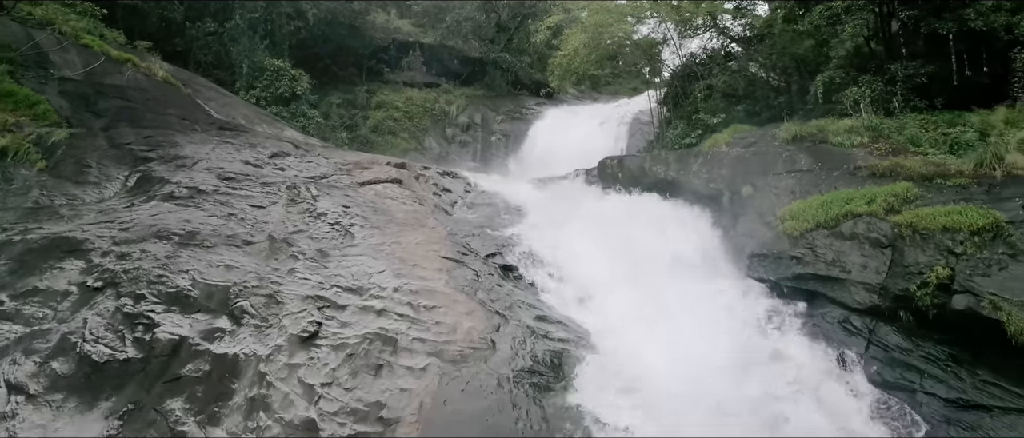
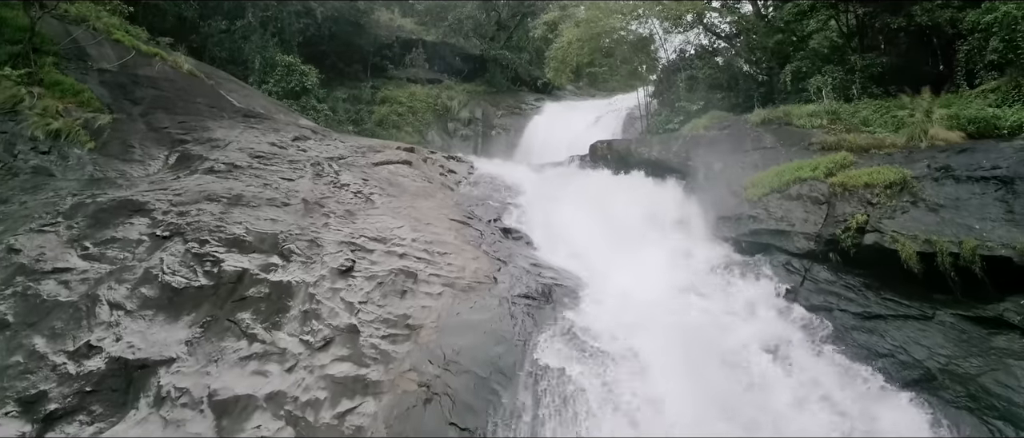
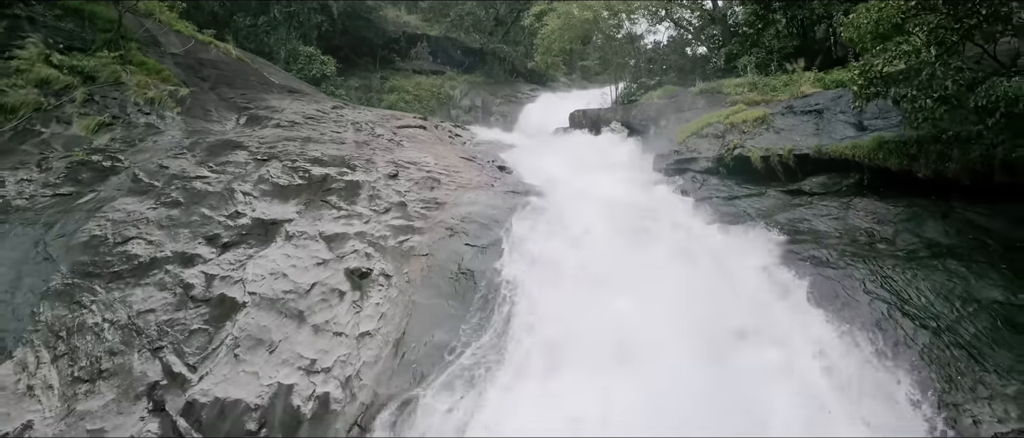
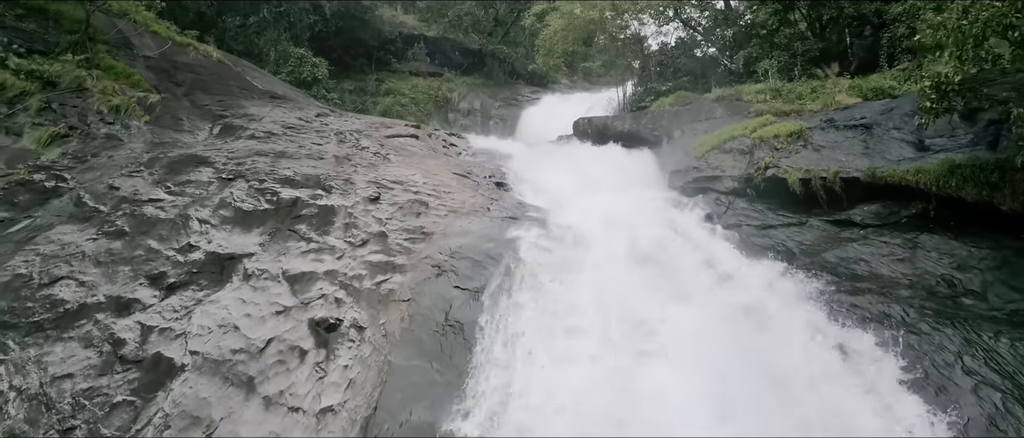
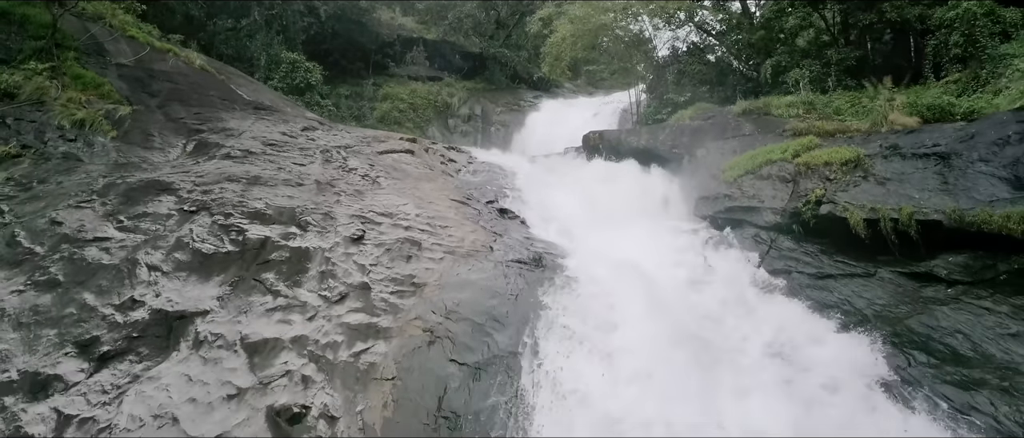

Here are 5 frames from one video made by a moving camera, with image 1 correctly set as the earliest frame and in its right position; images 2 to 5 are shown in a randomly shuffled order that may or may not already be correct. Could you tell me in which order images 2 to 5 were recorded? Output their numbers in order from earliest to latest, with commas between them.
2, 5, 4, 3
